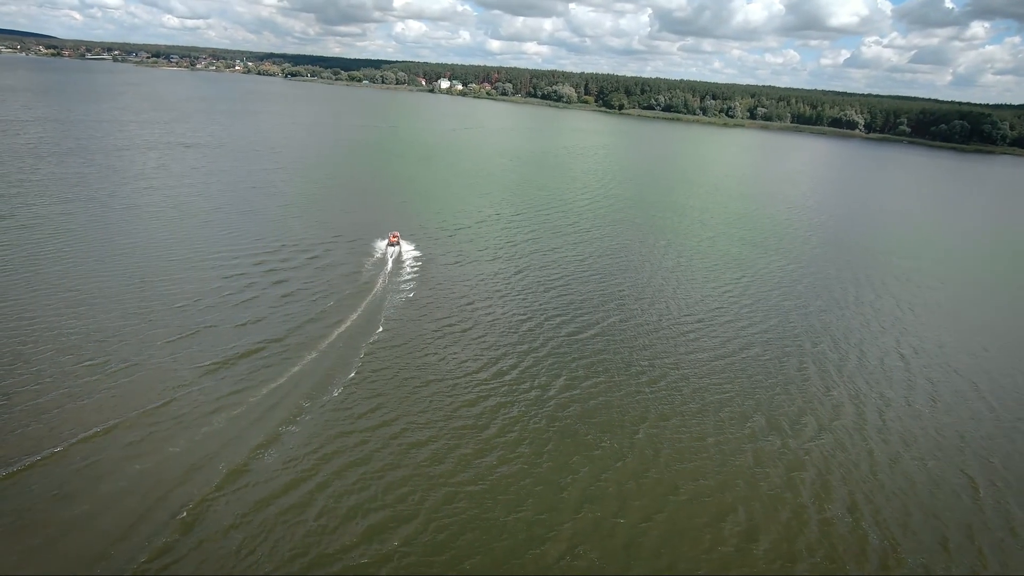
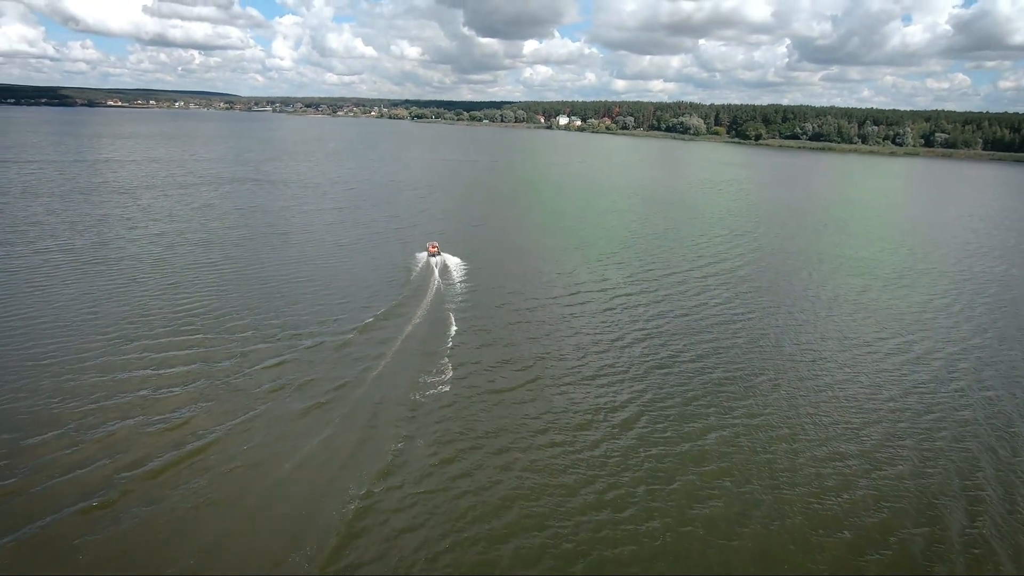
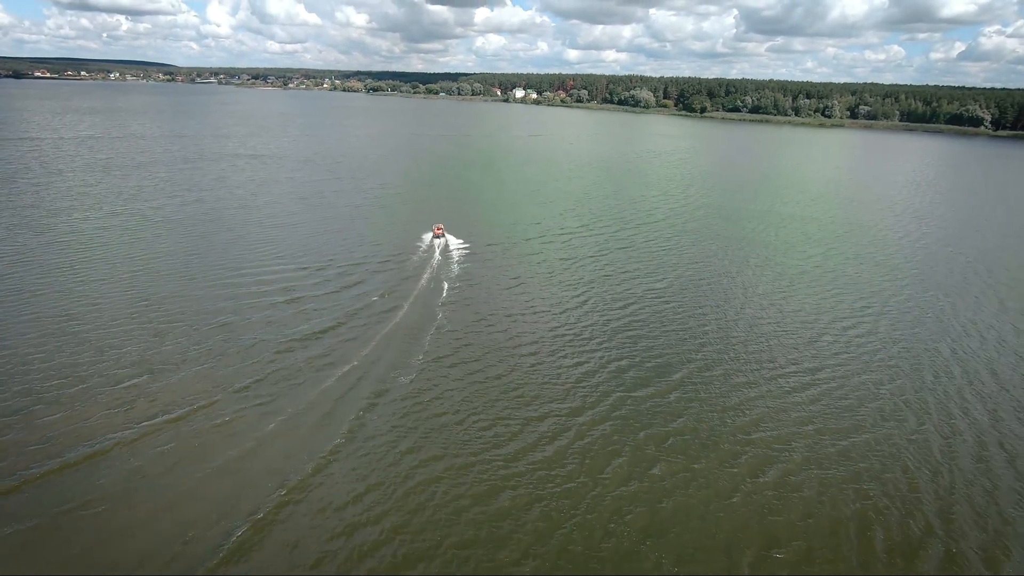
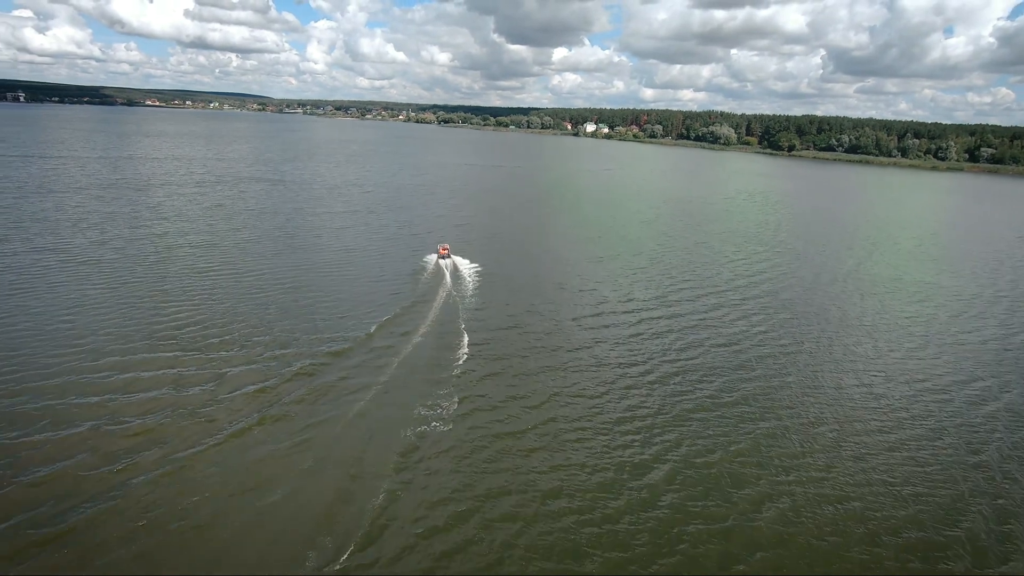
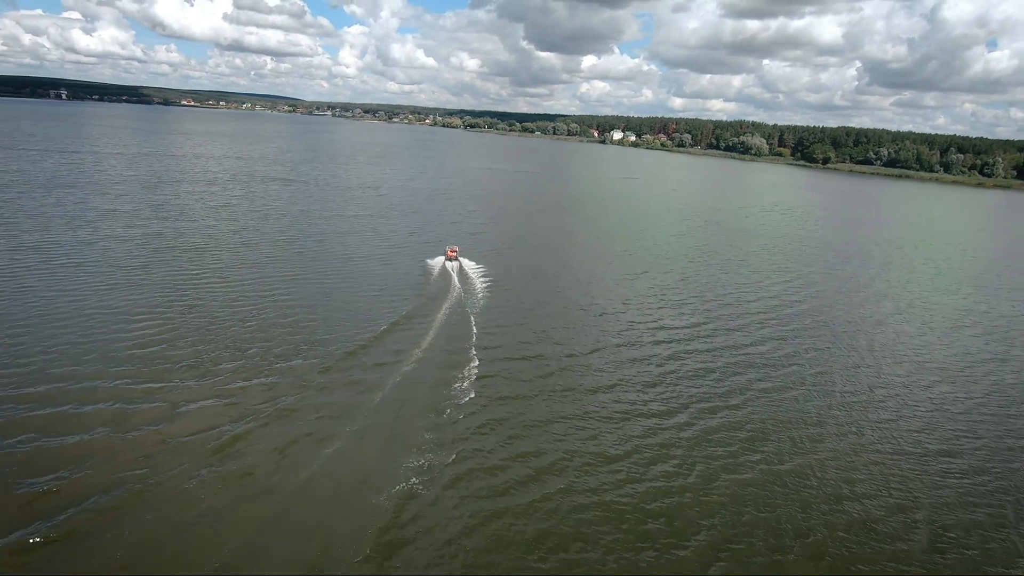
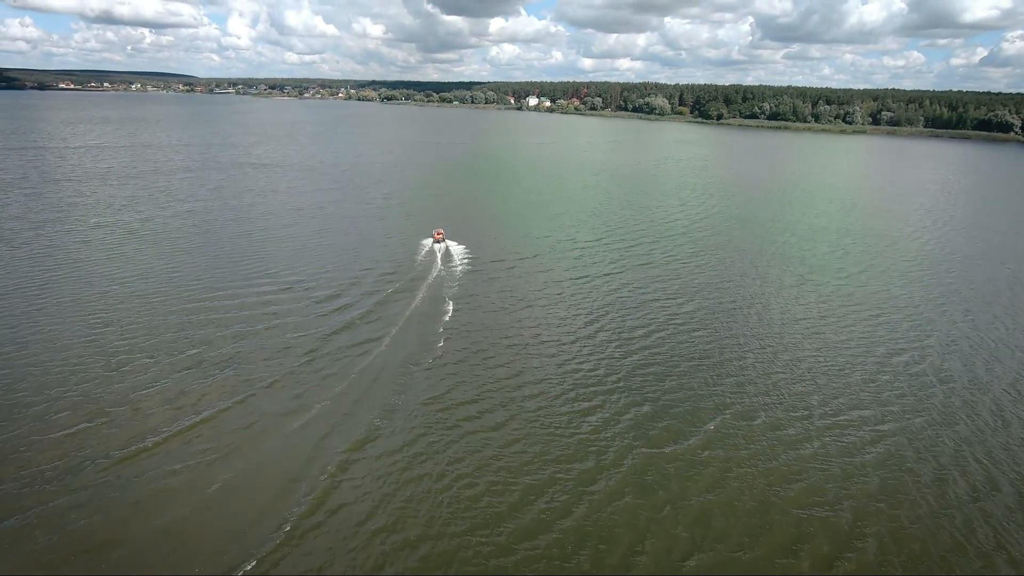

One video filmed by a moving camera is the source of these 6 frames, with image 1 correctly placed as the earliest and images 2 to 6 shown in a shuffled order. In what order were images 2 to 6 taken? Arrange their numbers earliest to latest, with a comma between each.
3, 6, 2, 4, 5
